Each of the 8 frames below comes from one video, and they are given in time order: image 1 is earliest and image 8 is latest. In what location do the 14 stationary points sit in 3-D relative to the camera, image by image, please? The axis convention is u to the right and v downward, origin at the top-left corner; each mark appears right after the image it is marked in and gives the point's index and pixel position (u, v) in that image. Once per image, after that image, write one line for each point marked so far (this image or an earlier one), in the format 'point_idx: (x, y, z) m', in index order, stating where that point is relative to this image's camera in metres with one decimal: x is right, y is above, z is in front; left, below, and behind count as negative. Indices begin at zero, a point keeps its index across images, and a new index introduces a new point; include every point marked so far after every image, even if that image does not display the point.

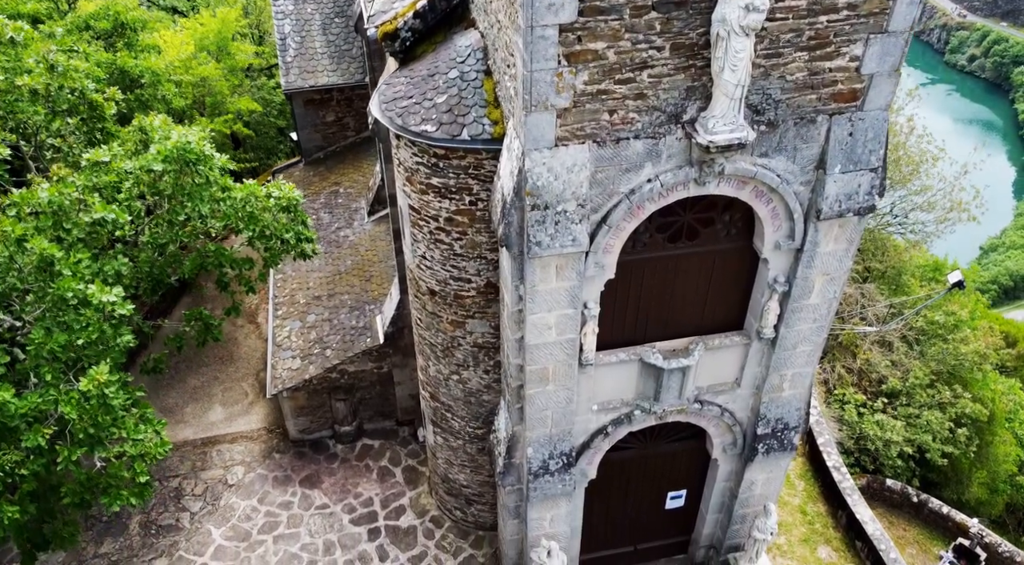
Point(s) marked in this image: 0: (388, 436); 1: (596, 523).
0: (-2.2, -2.7, +13.4) m
1: (+1.2, -3.6, +11.1) m
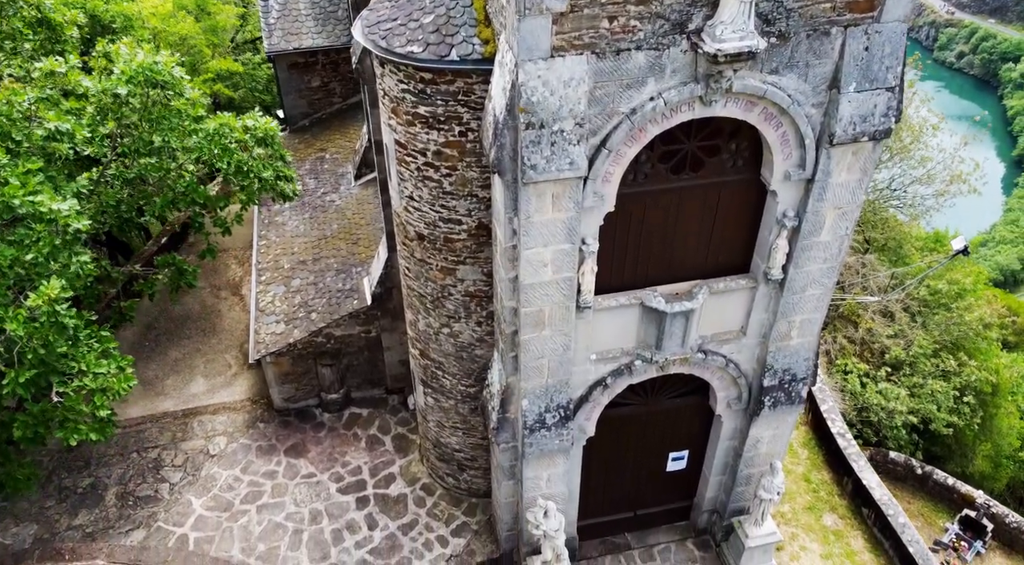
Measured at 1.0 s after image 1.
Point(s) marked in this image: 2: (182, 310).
0: (-2.3, -2.1, +12.8) m
1: (+1.2, -2.9, +10.6) m
2: (-6.9, -0.6, +15.7) m
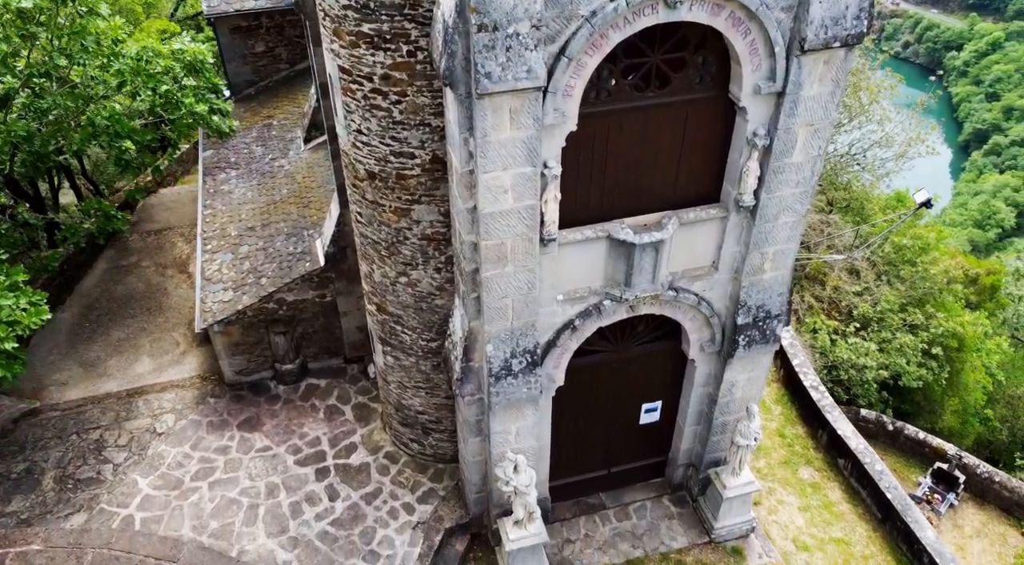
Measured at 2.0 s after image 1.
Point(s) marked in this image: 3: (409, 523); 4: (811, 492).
0: (-2.9, -1.5, +12.2) m
1: (+0.7, -2.2, +10.2) m
2: (-7.6, -0.1, +14.8) m
3: (-1.4, -3.2, +10.0) m
4: (+4.8, -3.4, +12.0) m
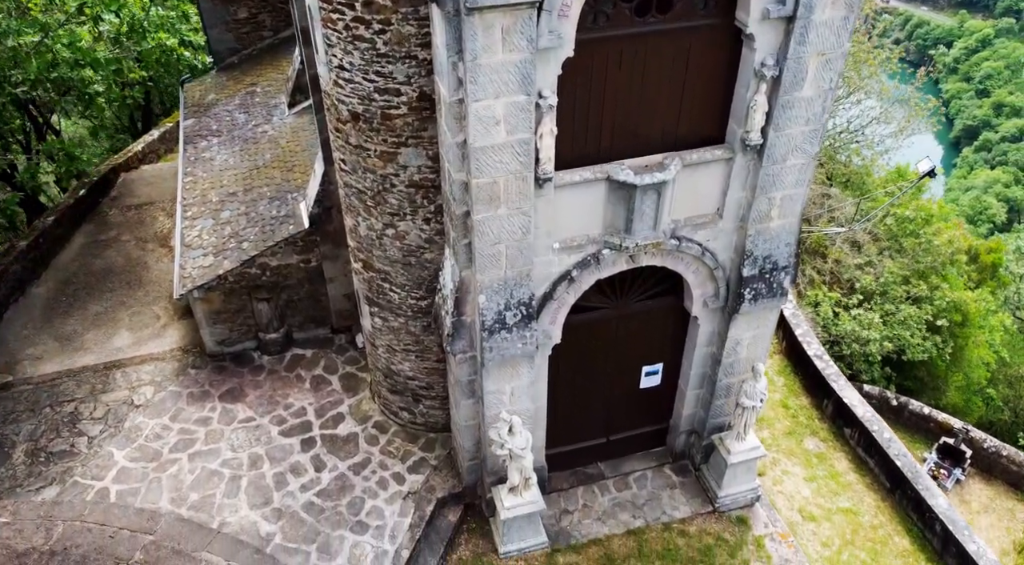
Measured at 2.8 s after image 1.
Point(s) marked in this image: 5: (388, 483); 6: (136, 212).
0: (-3.0, -1.0, +11.7) m
1: (+0.7, -1.7, +9.7) m
2: (-7.7, +0.3, +14.3) m
3: (-1.4, -2.7, +9.6) m
4: (+4.7, -2.8, +11.6) m
5: (-1.6, -2.6, +9.7) m
6: (-7.9, +1.5, +15.8) m
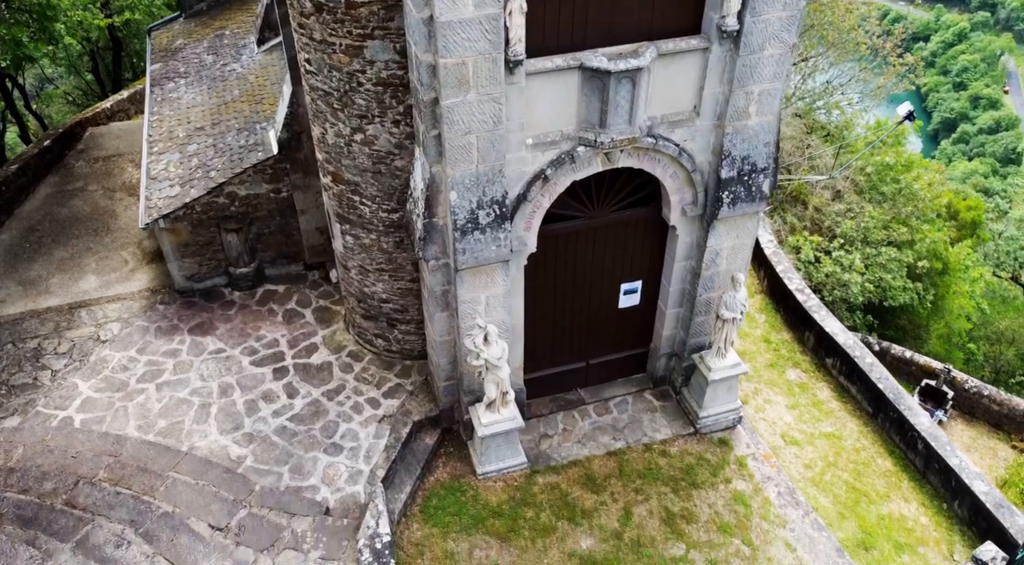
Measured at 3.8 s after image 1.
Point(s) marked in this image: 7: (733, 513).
0: (-3.3, 0.0, +11.4) m
1: (+0.4, -0.6, +9.5) m
2: (-8.2, +1.3, +13.9) m
3: (-1.7, -1.7, +9.3) m
4: (+4.4, -1.7, +11.5) m
5: (-1.9, -1.6, +9.5) m
6: (-8.3, +2.4, +15.4) m
7: (+2.6, -2.7, +9.0) m
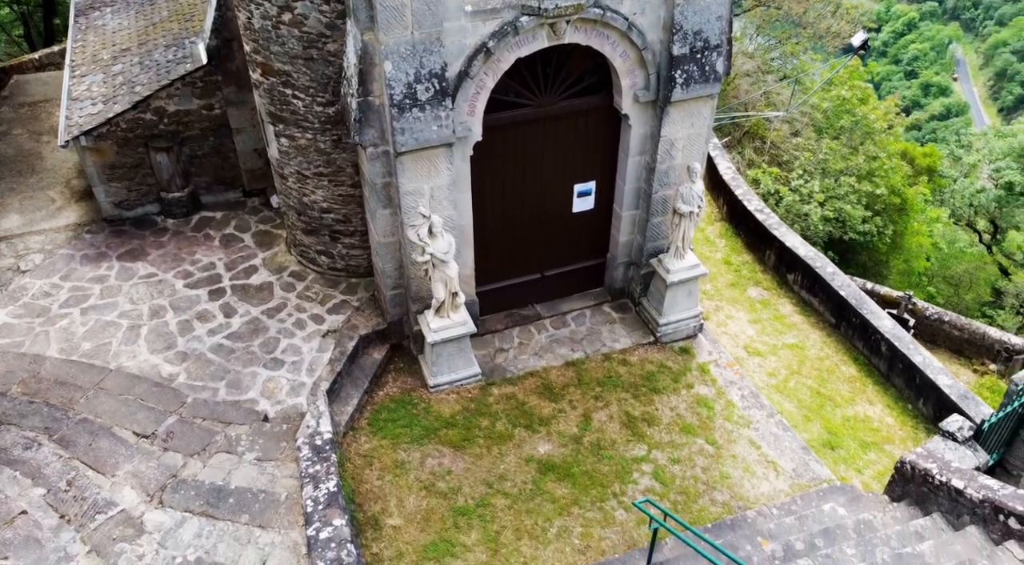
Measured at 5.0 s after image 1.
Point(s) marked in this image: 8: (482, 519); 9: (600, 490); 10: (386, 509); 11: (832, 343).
0: (-4.0, +1.1, +10.8) m
1: (-0.2, +0.5, +9.1) m
2: (-9.0, +2.2, +13.1) m
3: (-2.3, -0.6, +8.8) m
4: (+3.7, -0.4, +11.3) m
5: (-2.4, -0.5, +8.9) m
6: (-9.3, +3.4, +14.5) m
7: (+2.1, -1.5, +8.6) m
8: (-0.3, -2.3, +7.3) m
9: (+0.9, -2.1, +7.7) m
10: (-1.2, -2.2, +7.3) m
11: (+4.5, -0.9, +10.6) m
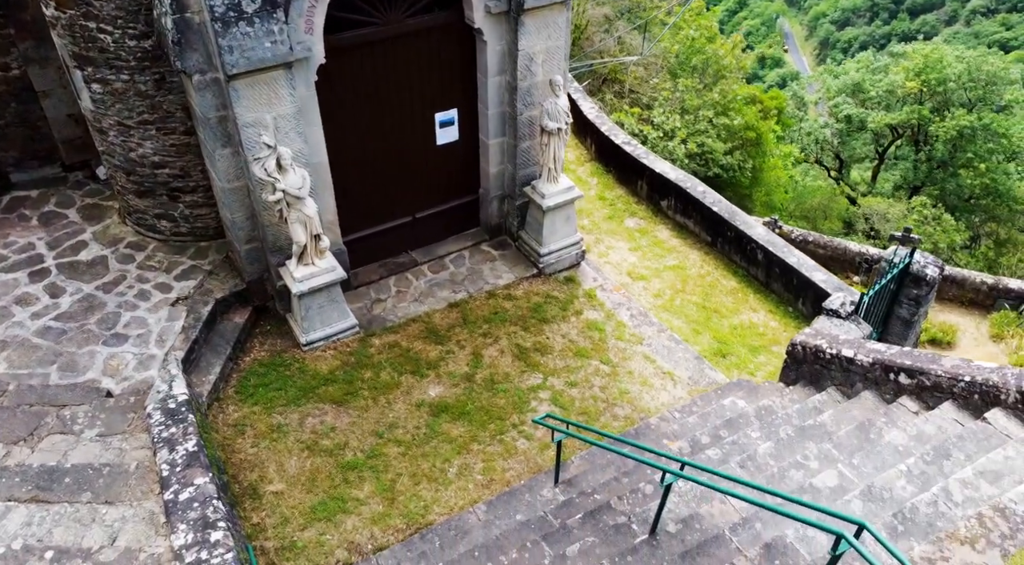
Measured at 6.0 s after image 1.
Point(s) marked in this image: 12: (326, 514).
0: (-5.8, +1.3, +9.5) m
1: (-1.8, +1.1, +8.4) m
2: (-11.2, +1.8, +11.0) m
3: (-3.6, -0.2, +7.8) m
4: (+1.9, +0.7, +11.2) m
5: (-3.8, -0.1, +7.9) m
6: (-11.8, +2.9, +12.3) m
7: (+0.8, -0.6, +8.3) m
8: (-1.2, -1.7, +6.7) m
9: (-0.1, -1.3, +7.2) m
10: (-2.1, -1.7, +6.5) m
11: (+2.8, +0.3, +10.6) m
12: (-1.5, -1.9, +6.2) m
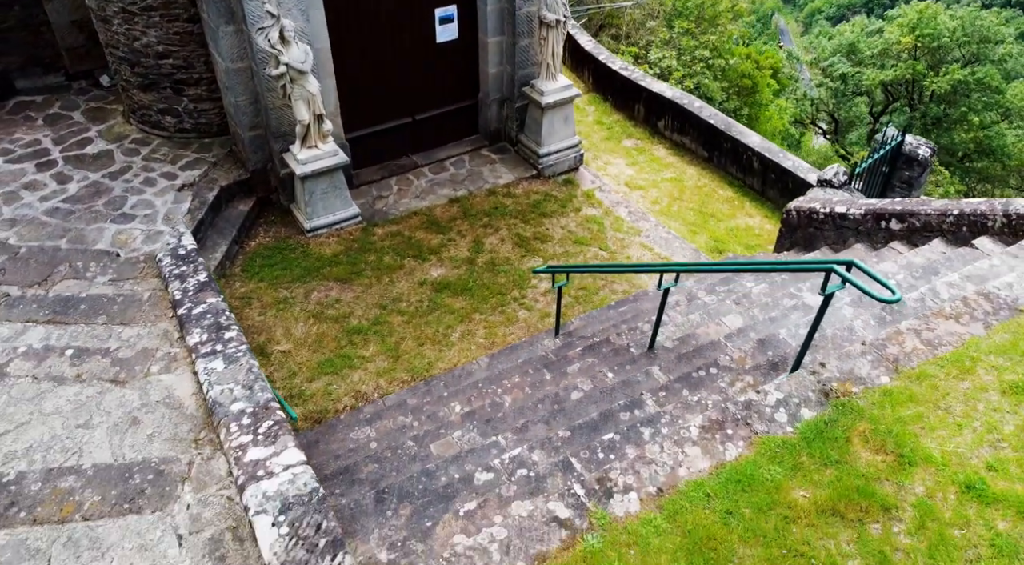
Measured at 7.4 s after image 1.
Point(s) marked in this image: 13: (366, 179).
0: (-5.8, +2.4, +9.6) m
1: (-1.8, +2.3, +8.5) m
2: (-11.2, +2.9, +11.1) m
3: (-3.6, +1.0, +8.0) m
4: (+1.9, +1.9, +11.3) m
5: (-3.8, +1.1, +8.0) m
6: (-11.8, +4.0, +12.4) m
7: (+0.8, +0.6, +8.5) m
8: (-1.2, -0.5, +6.8) m
9: (-0.1, -0.1, +7.4) m
10: (-2.1, -0.5, +6.7) m
11: (+2.8, +1.6, +10.8) m
12: (-1.5, -0.7, +6.4) m
13: (-1.8, +1.3, +9.1) m
